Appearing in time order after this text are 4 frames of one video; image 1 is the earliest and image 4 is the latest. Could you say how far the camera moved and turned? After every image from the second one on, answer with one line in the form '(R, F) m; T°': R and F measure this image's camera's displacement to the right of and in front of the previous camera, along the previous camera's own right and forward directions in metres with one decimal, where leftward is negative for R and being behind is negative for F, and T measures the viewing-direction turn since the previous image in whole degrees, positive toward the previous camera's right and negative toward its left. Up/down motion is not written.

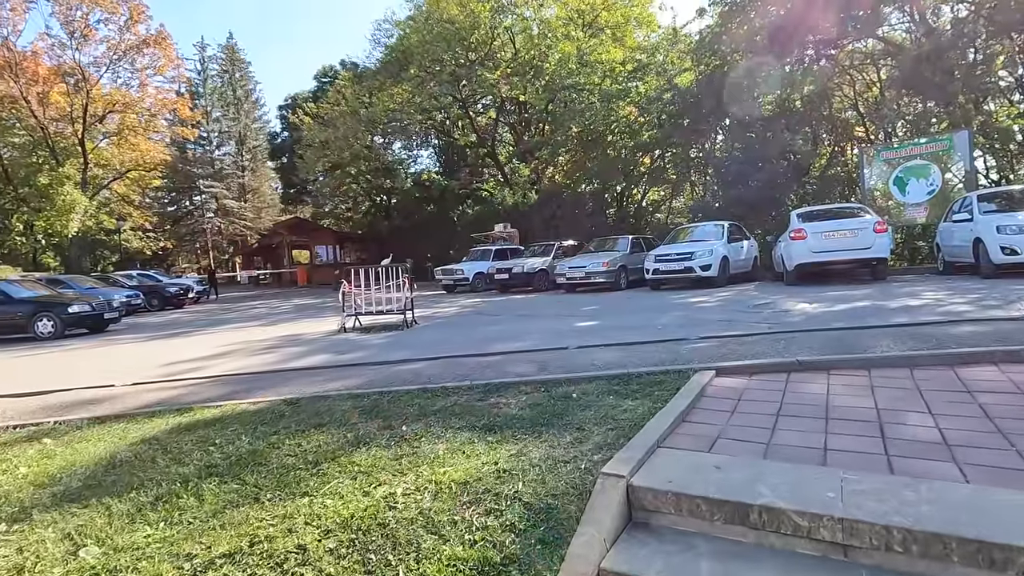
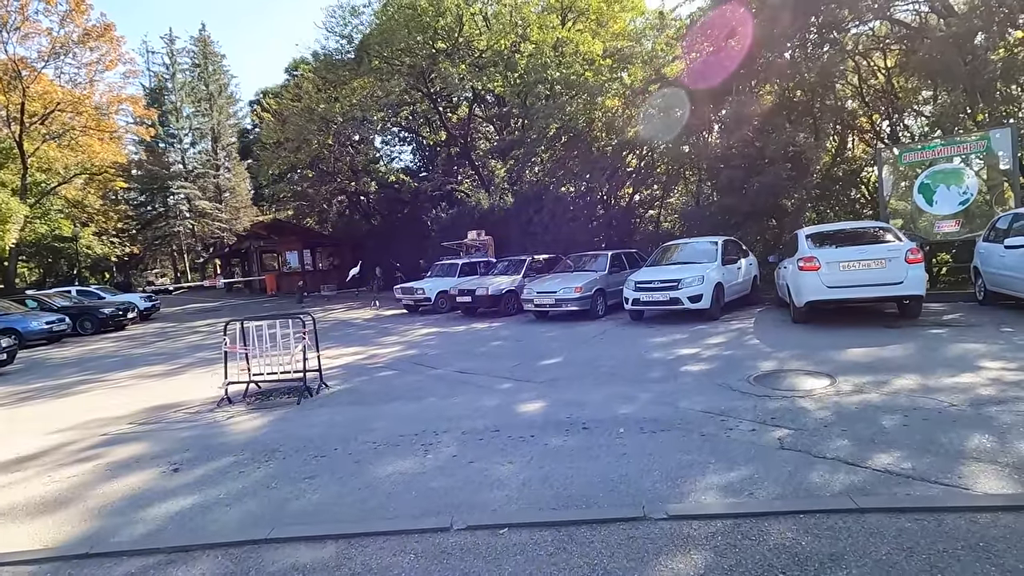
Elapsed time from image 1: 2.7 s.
(+0.9, +2.1) m; 0°
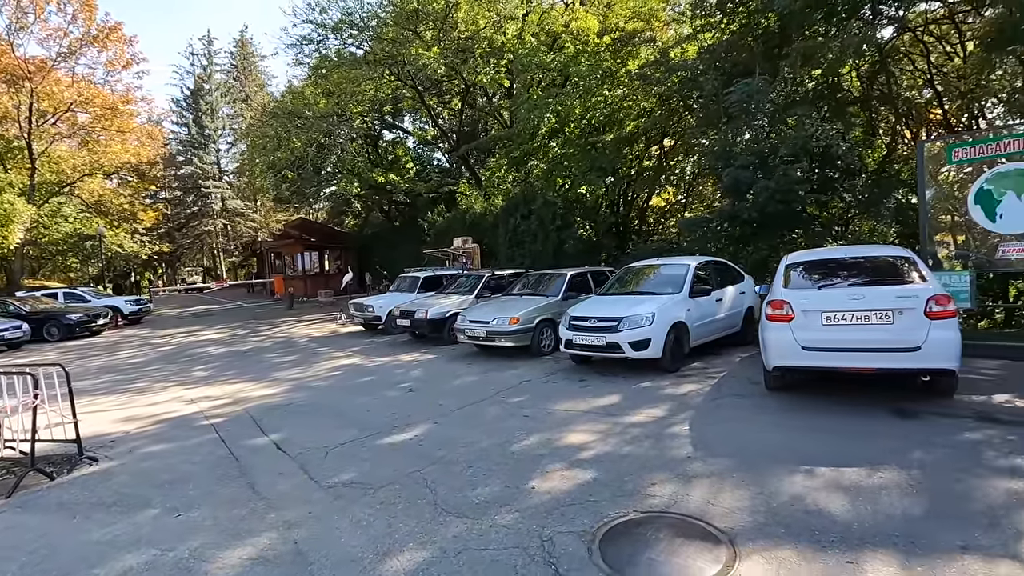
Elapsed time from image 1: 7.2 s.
(+2.5, +2.5) m; -6°
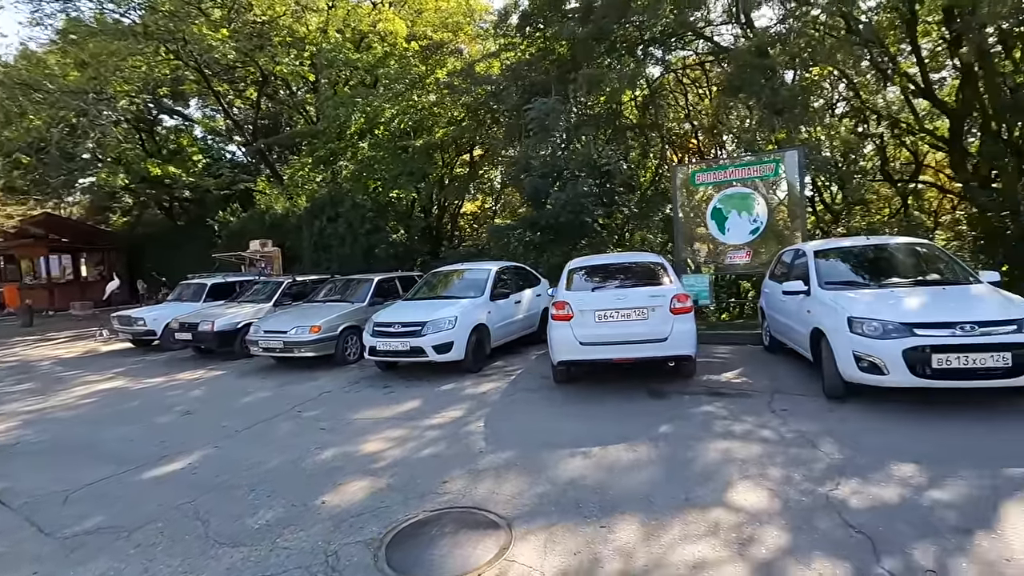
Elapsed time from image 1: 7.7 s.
(+0.2, -0.1) m; +19°
